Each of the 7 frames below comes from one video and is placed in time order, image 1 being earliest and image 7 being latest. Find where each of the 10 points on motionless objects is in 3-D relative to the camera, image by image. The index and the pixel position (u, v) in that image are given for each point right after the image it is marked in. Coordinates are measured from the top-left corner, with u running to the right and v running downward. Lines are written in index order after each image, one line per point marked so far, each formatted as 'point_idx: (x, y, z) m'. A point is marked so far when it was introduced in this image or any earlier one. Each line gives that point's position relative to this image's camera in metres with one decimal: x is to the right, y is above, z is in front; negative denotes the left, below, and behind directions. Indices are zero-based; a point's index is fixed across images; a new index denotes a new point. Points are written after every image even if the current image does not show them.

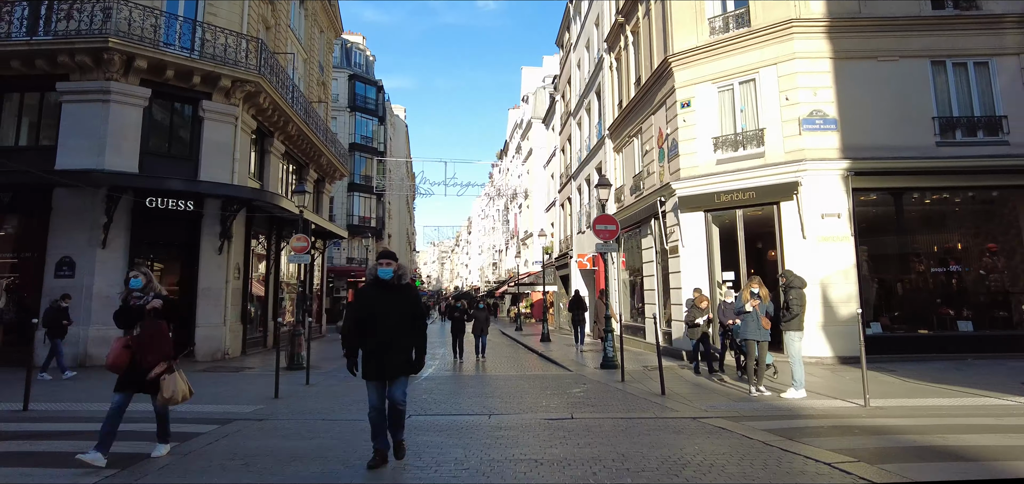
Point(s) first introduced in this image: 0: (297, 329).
0: (-4.0, -1.6, +12.4) m
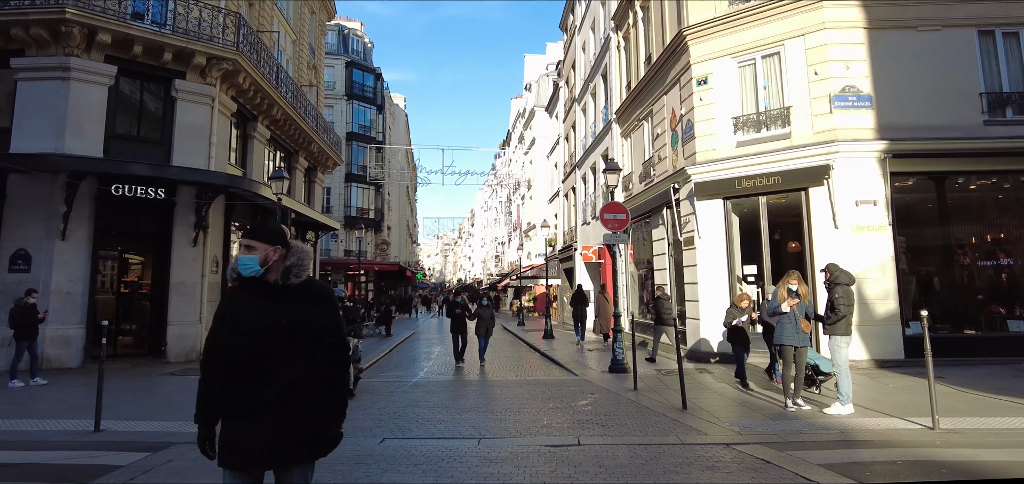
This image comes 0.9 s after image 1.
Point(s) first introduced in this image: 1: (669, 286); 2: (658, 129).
0: (-4.0, -1.4, +11.3) m
1: (+3.1, -0.9, +13.3) m
2: (+3.2, +2.4, +14.5) m
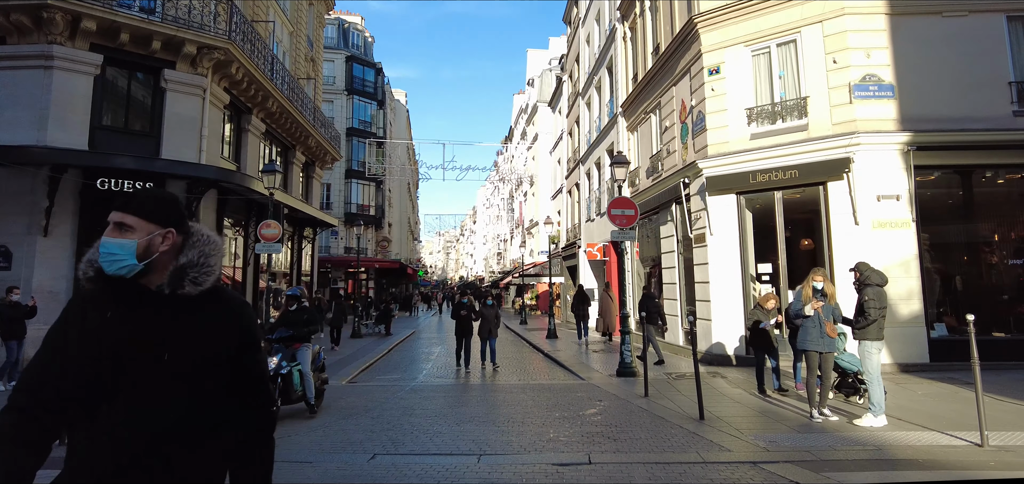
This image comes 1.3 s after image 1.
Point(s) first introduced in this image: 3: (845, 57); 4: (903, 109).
0: (-4.0, -1.4, +10.9) m
1: (+3.2, -0.8, +12.8) m
2: (+3.2, +2.5, +14.0) m
3: (+5.1, +2.8, +10.2) m
4: (+5.9, +2.0, +10.1) m
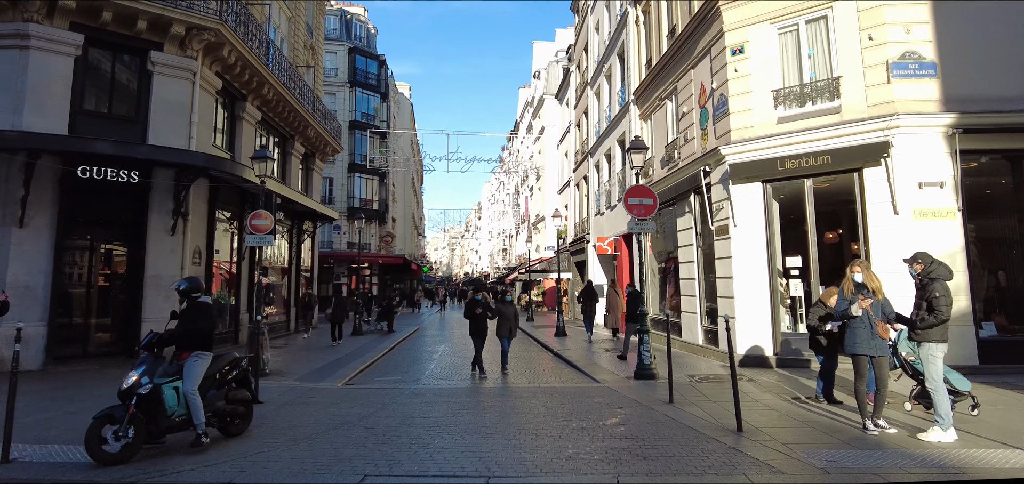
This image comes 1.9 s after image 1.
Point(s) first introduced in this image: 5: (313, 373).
0: (-3.8, -1.3, +10.1) m
1: (+3.3, -0.7, +12.0) m
2: (+3.4, +2.6, +13.2) m
3: (+5.2, +2.9, +9.4) m
4: (+6.0, +2.1, +9.2) m
5: (-3.0, -2.0, +10.1) m
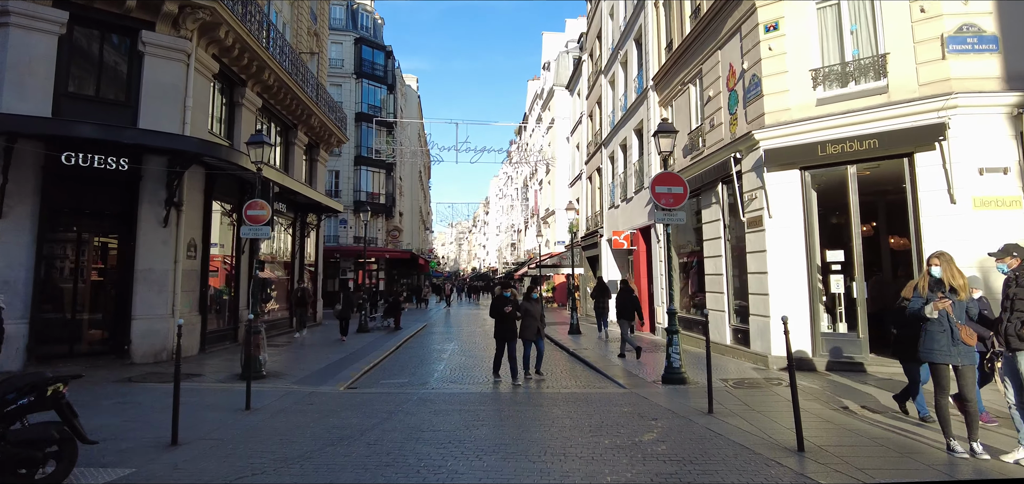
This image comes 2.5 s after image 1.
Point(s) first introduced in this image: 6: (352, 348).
0: (-3.6, -1.1, +9.4) m
1: (+3.6, -0.6, +11.2) m
2: (+3.6, +2.8, +12.3) m
3: (+5.4, +3.0, +8.6) m
4: (+6.2, +2.2, +8.4) m
5: (-2.8, -1.9, +9.4) m
6: (-3.5, -2.3, +14.4) m
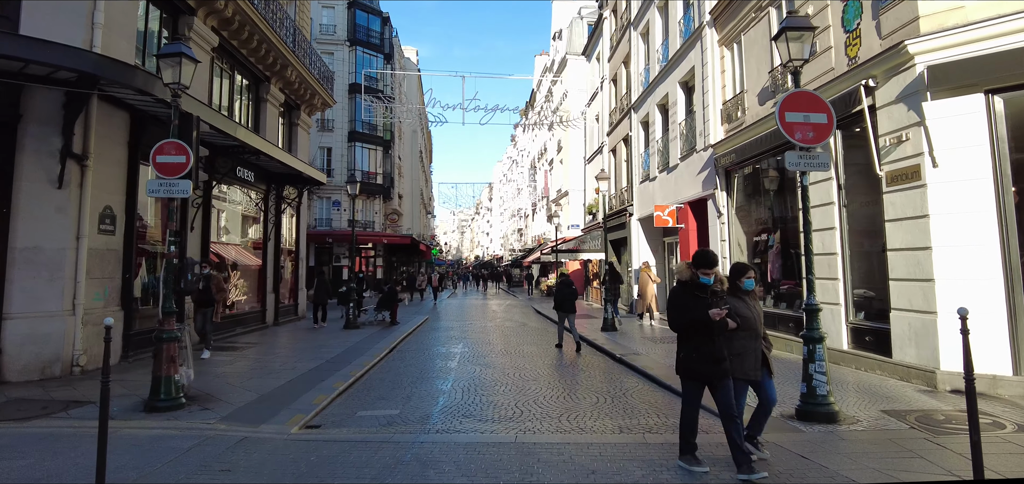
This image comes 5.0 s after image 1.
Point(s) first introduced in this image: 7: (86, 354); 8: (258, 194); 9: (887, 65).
0: (-3.2, -0.8, +6.3) m
1: (+4.0, -0.2, +8.1) m
2: (+4.0, +3.2, +9.1) m
3: (+5.8, +3.4, +5.3) m
4: (+6.6, +2.6, +5.2) m
5: (-2.4, -1.5, +6.3) m
6: (-3.0, -1.8, +11.3) m
7: (-5.1, -1.3, +8.0) m
8: (-5.6, +1.1, +14.8) m
9: (+4.0, +1.9, +7.2) m
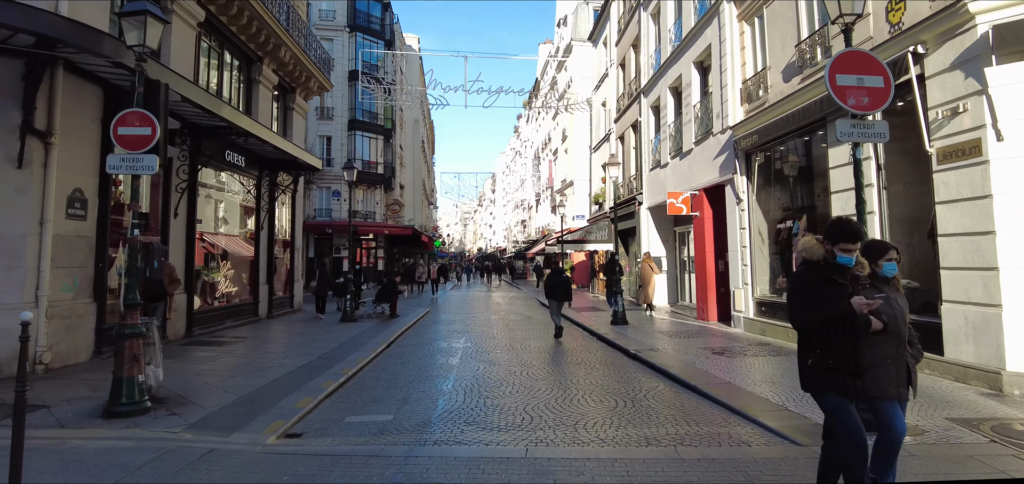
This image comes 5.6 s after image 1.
0: (-3.1, -0.6, +5.5) m
1: (+4.1, 0.0, +7.3) m
2: (+4.1, +3.4, +8.3) m
3: (+5.9, +3.5, +4.5) m
4: (+6.7, +2.7, +4.4) m
5: (-2.3, -1.4, +5.6) m
6: (-2.9, -1.6, +10.6) m
7: (-5.0, -1.2, +7.3) m
8: (-5.5, +1.3, +14.1) m
9: (+4.1, +2.1, +6.4) m
